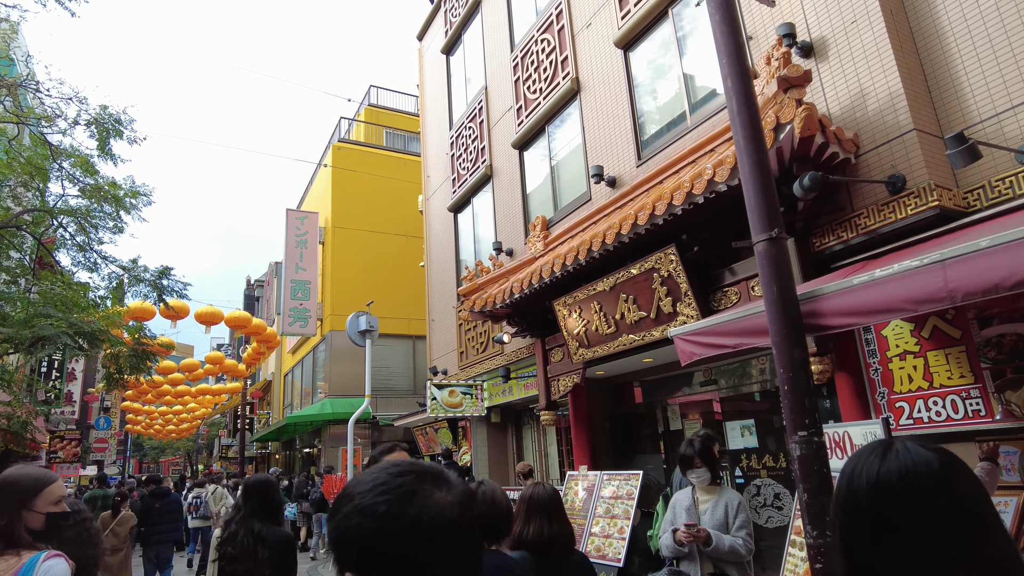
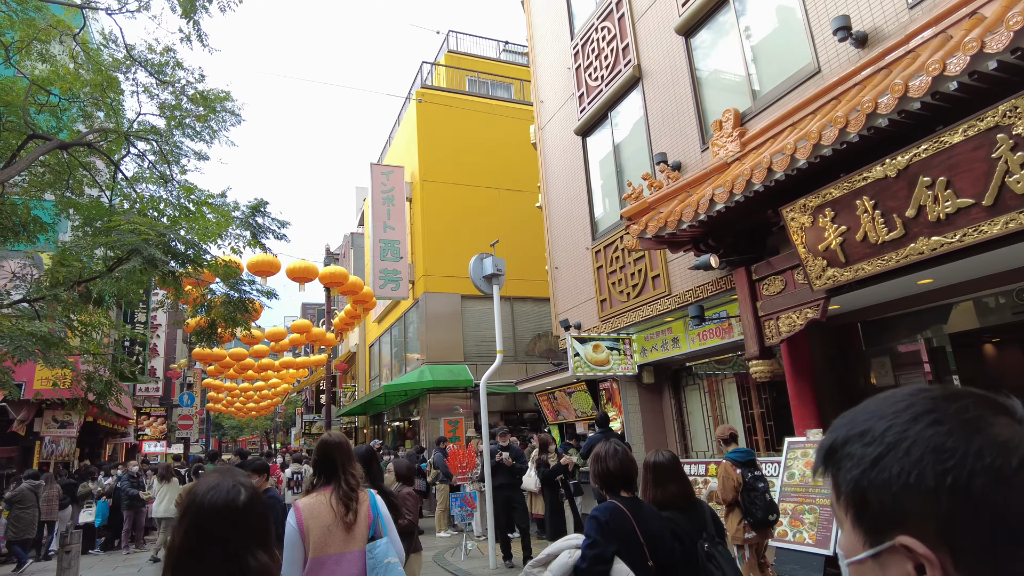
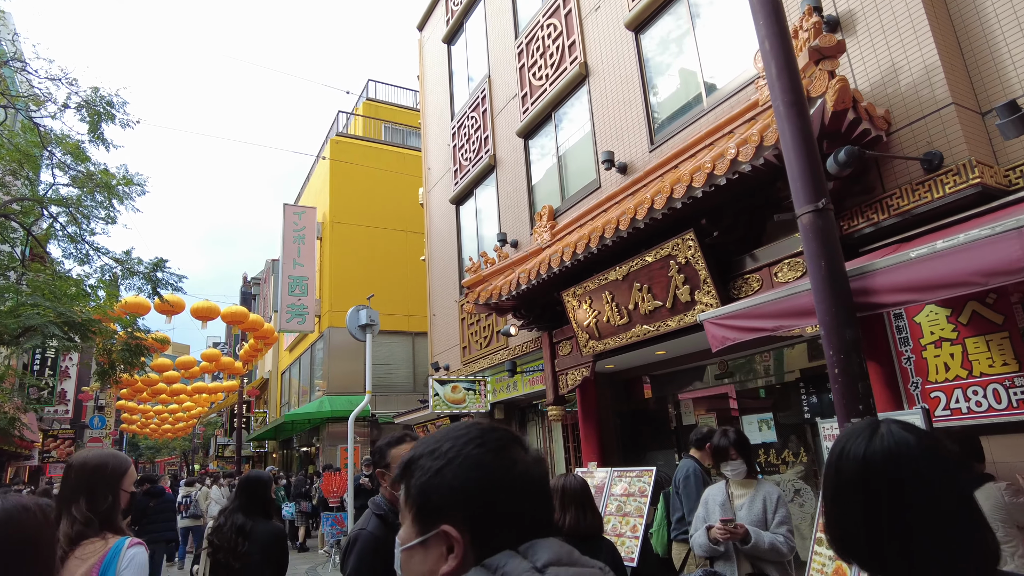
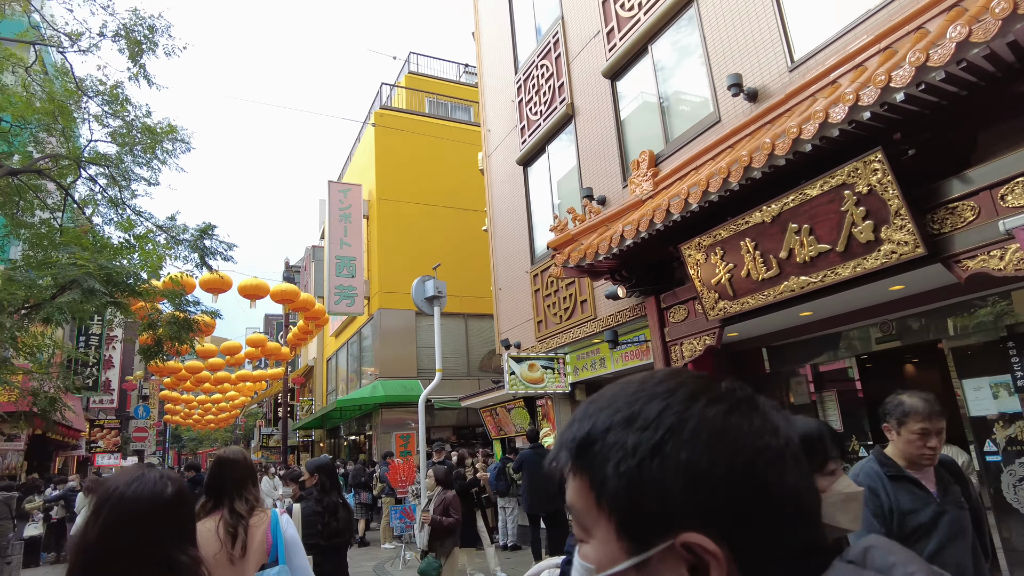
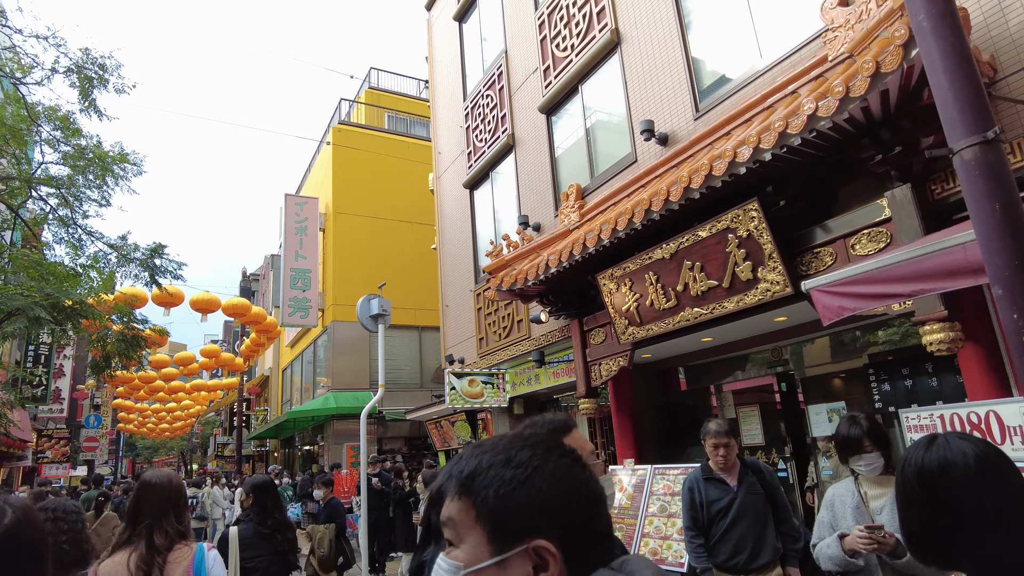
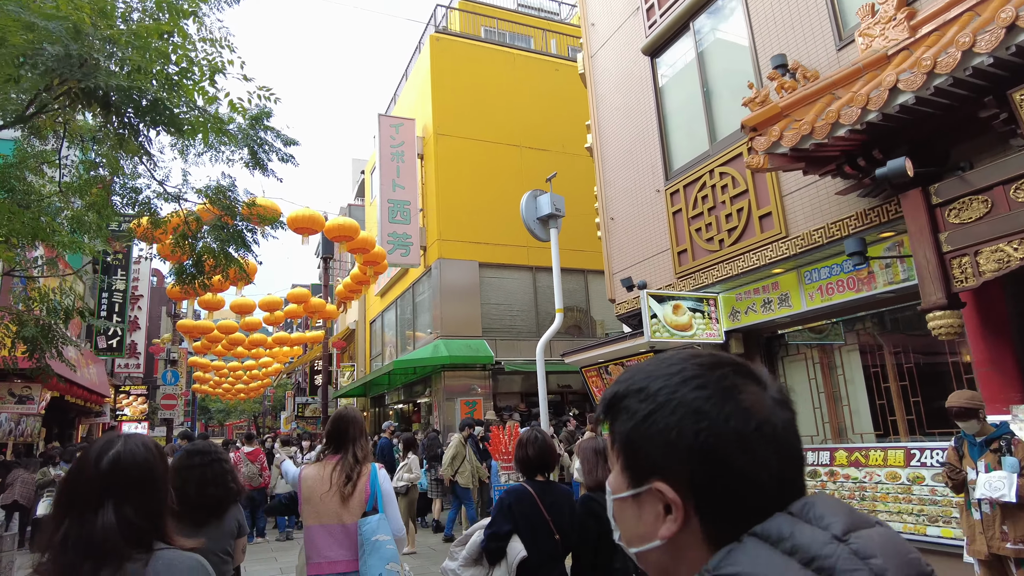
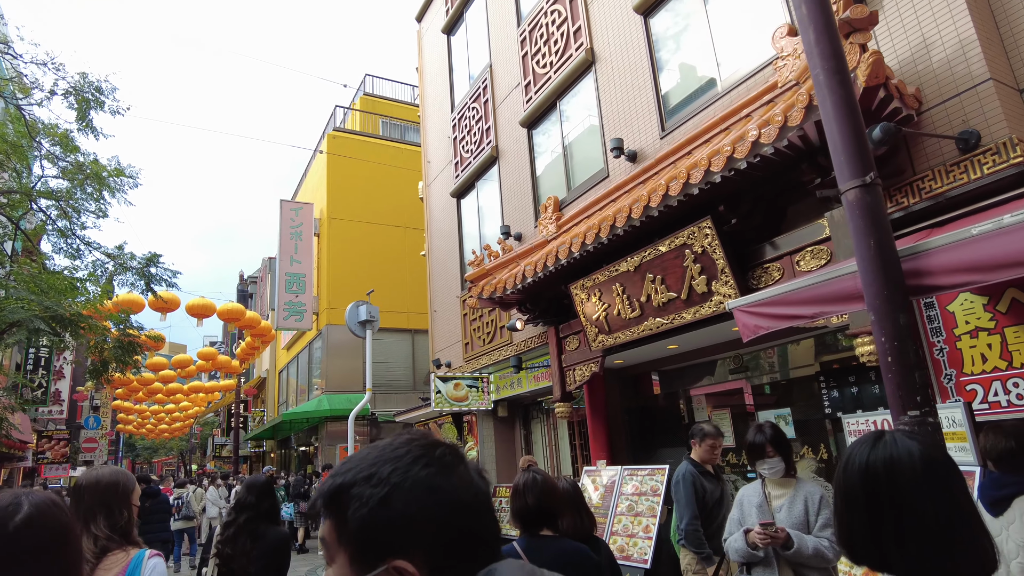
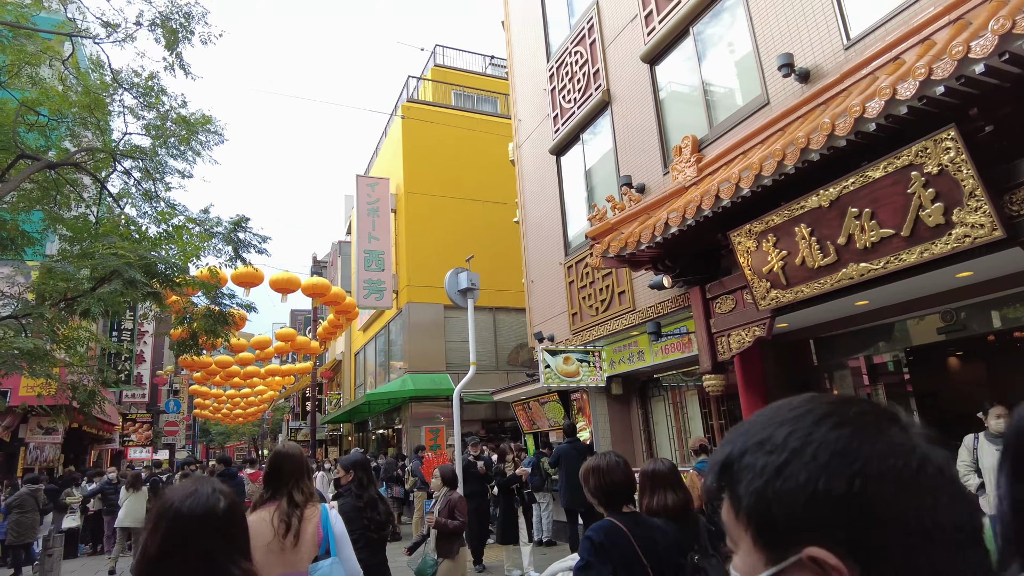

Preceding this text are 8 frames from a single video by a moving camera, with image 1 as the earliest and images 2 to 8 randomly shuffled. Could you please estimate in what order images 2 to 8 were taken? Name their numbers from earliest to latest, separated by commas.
3, 7, 5, 4, 8, 2, 6
